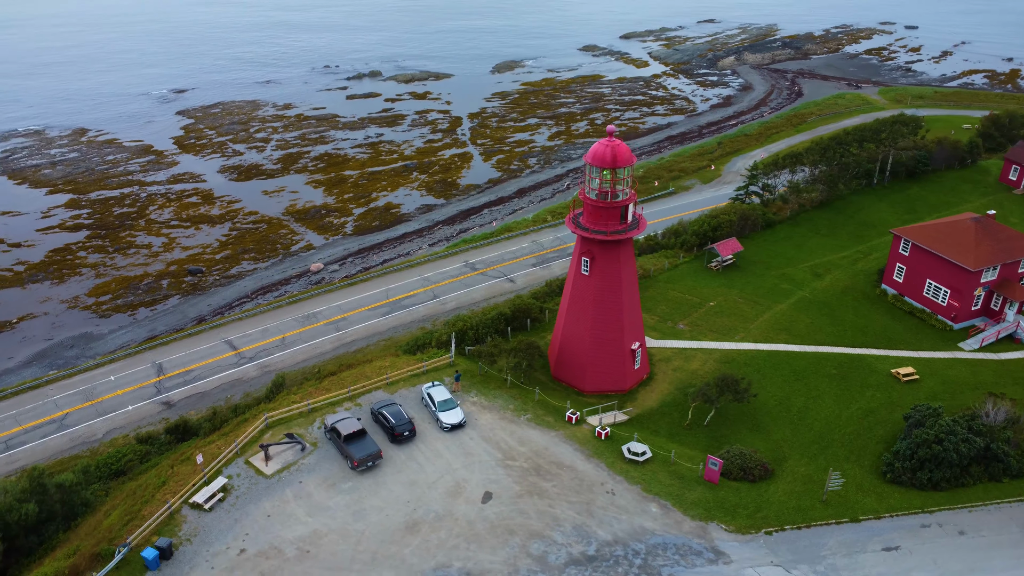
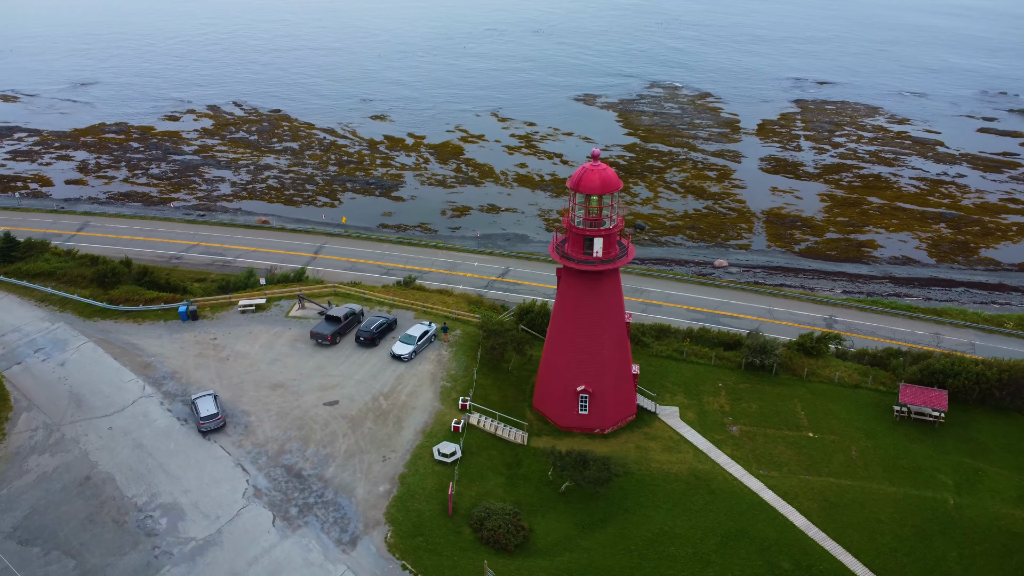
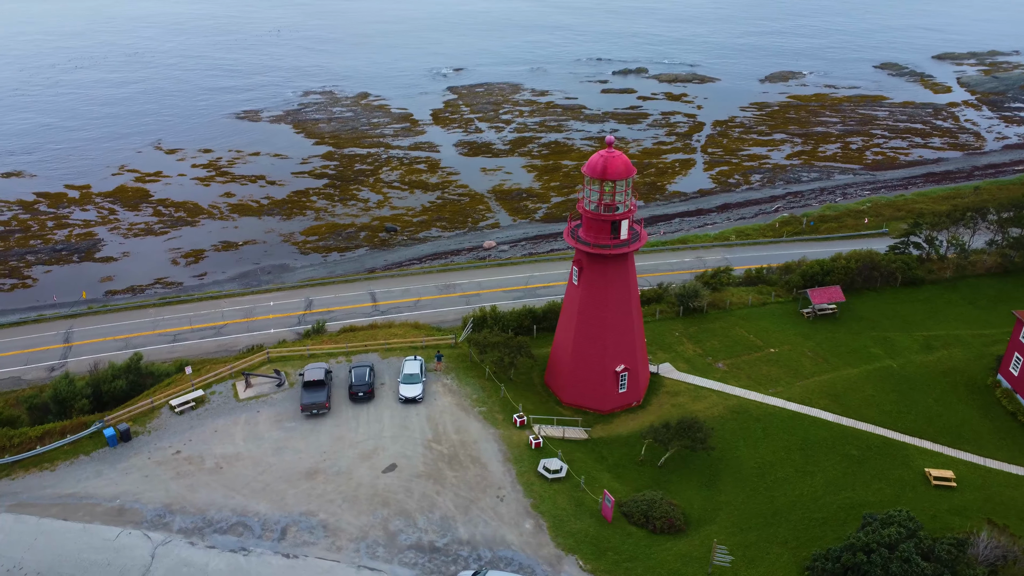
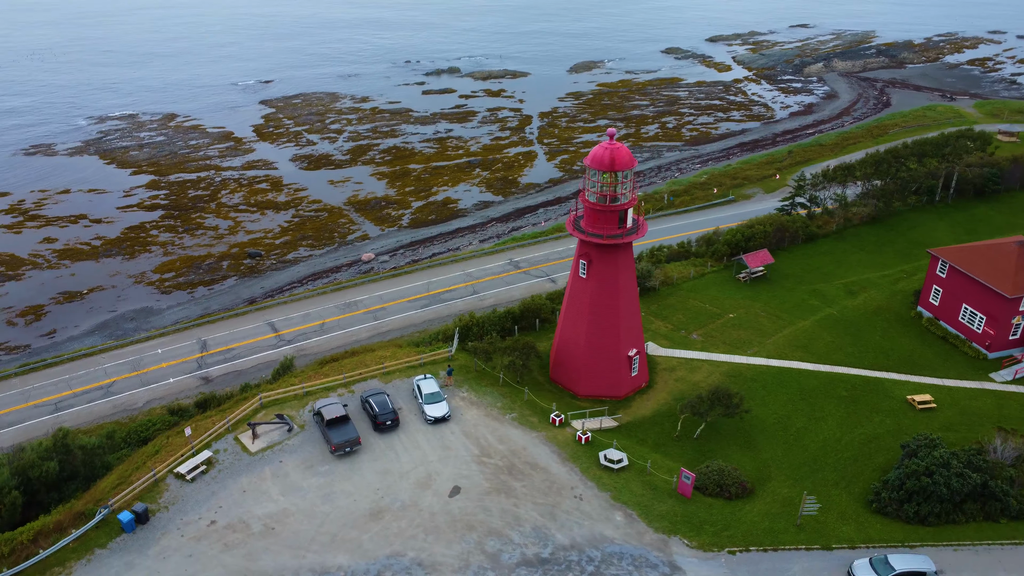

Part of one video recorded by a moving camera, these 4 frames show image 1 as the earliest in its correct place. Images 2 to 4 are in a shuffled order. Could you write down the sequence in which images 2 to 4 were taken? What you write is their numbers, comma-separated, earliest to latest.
4, 3, 2
